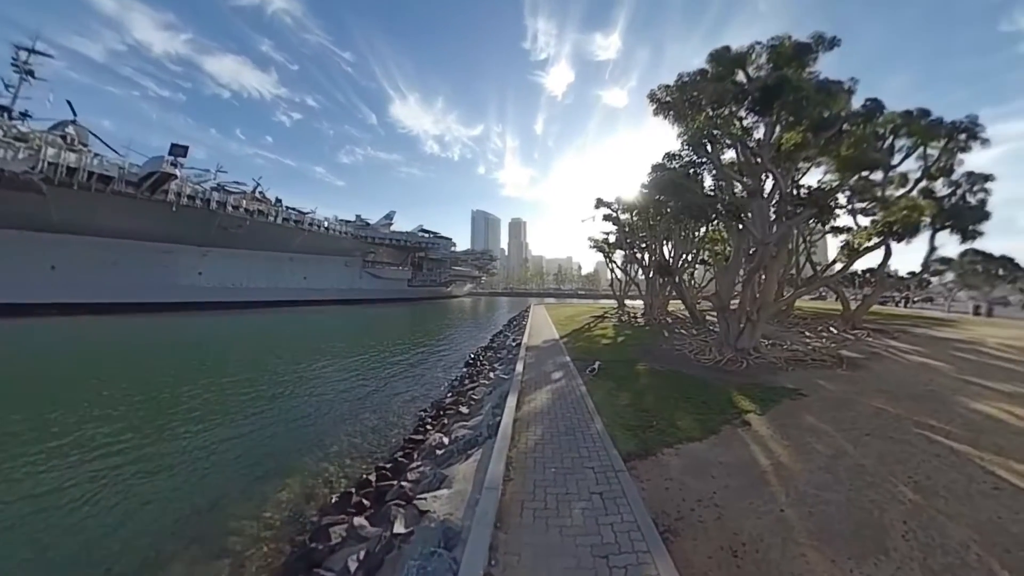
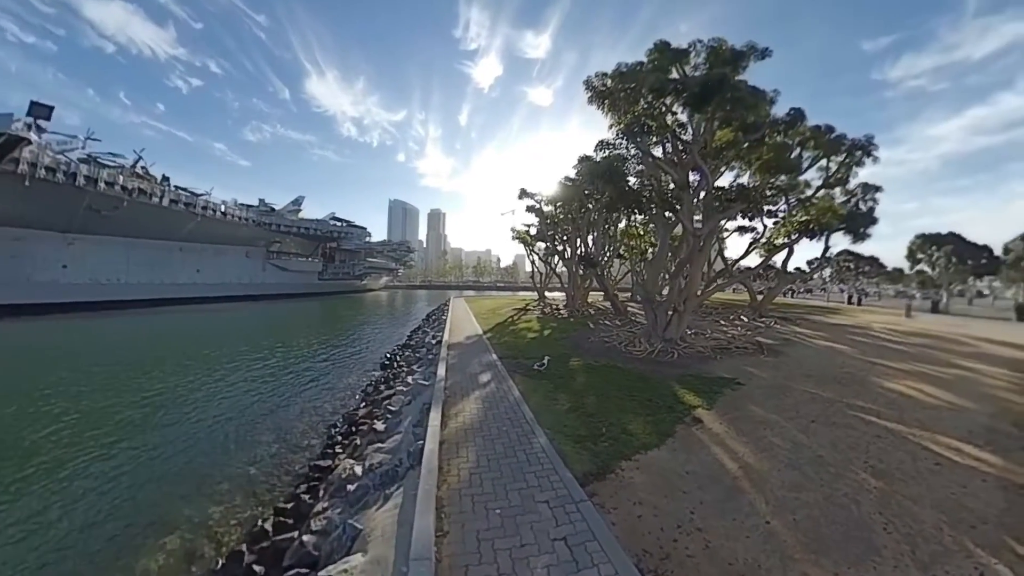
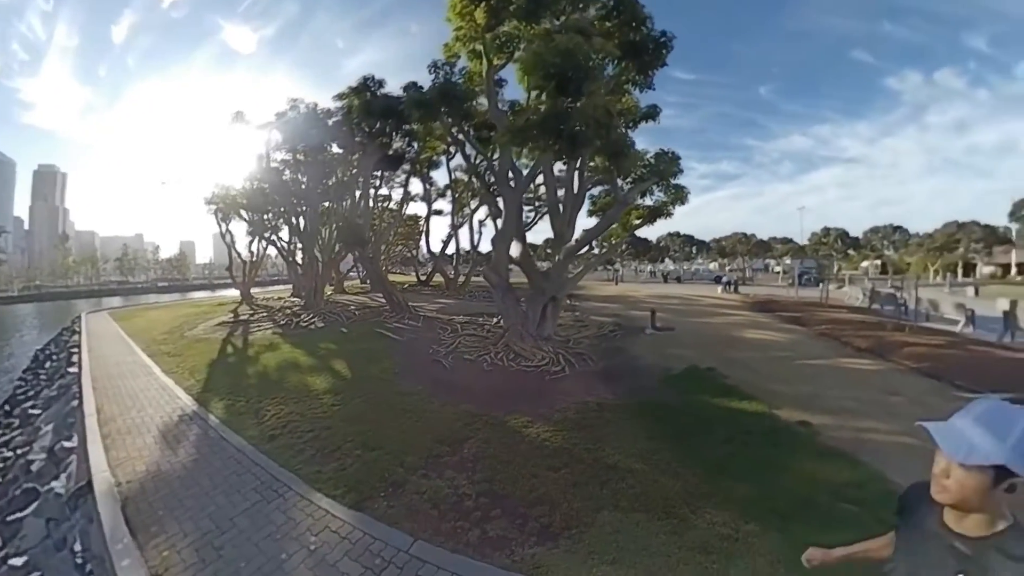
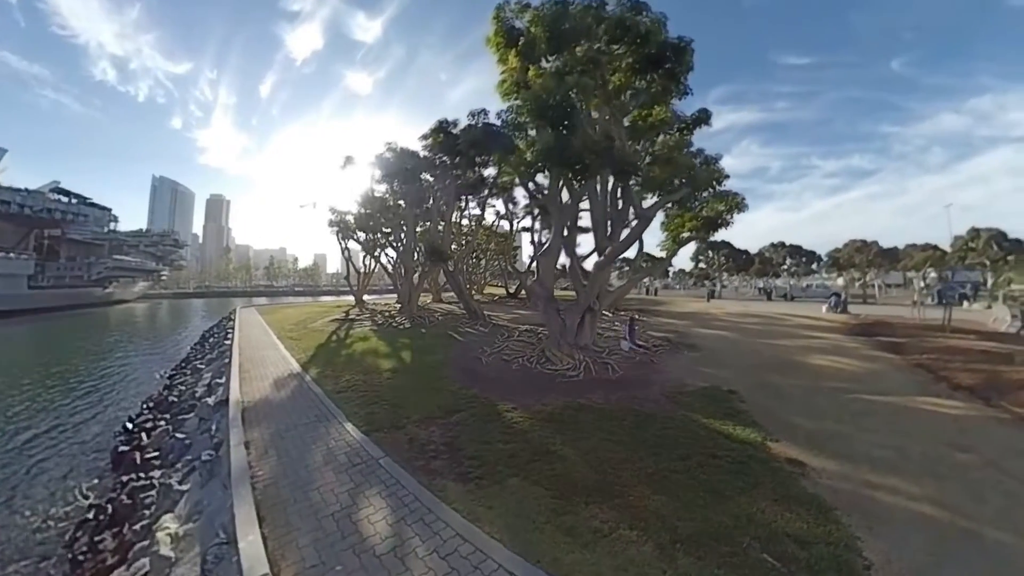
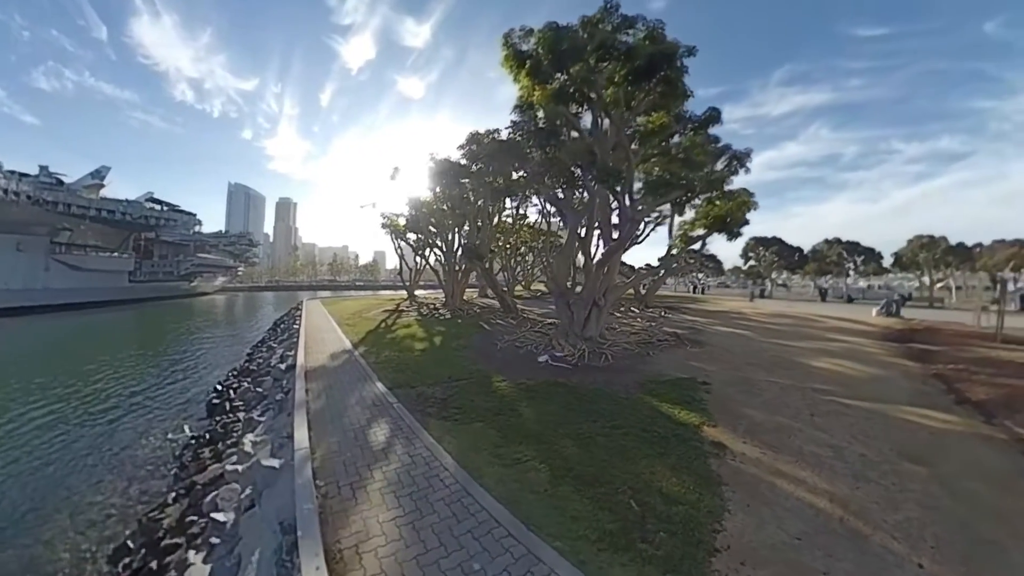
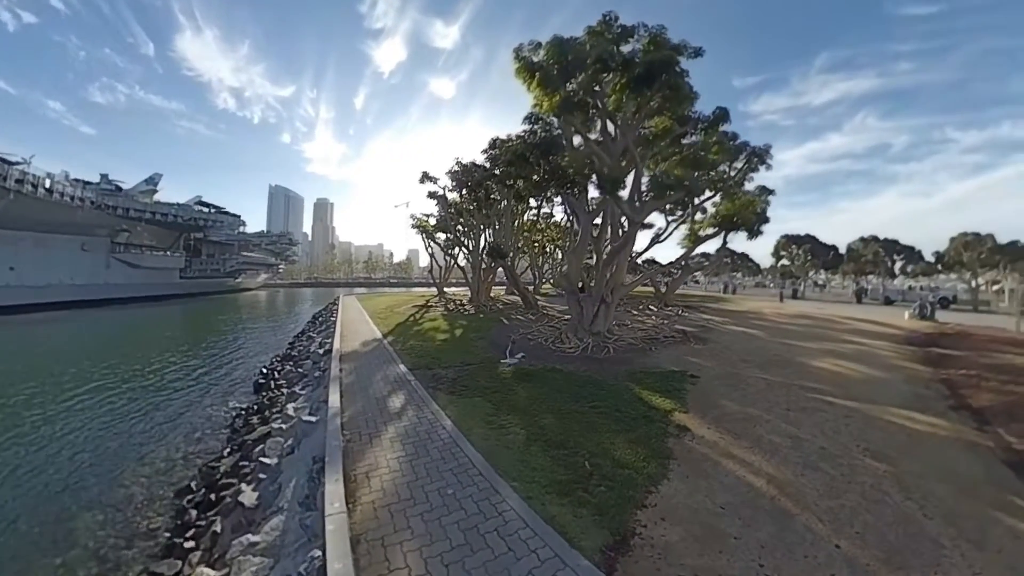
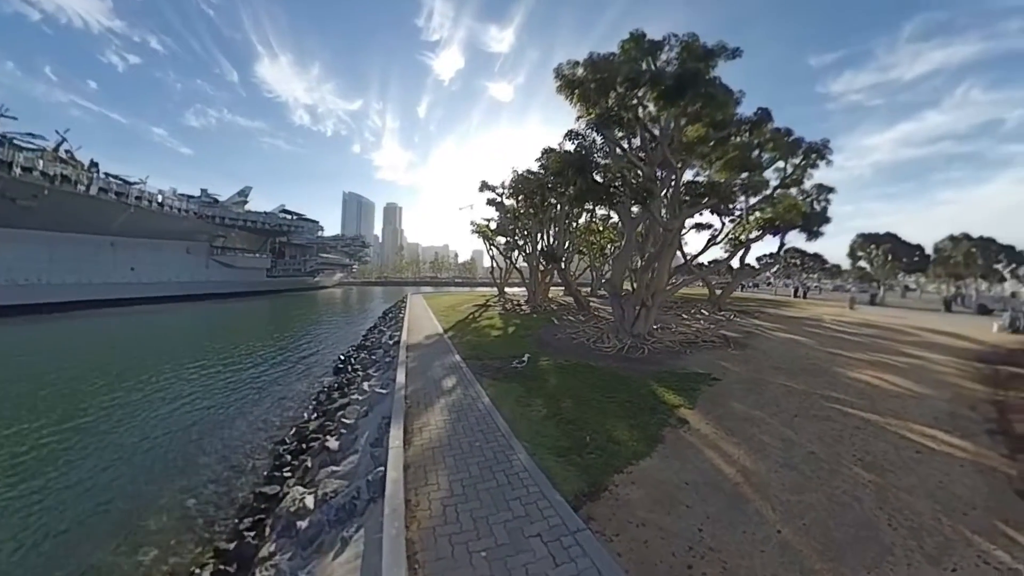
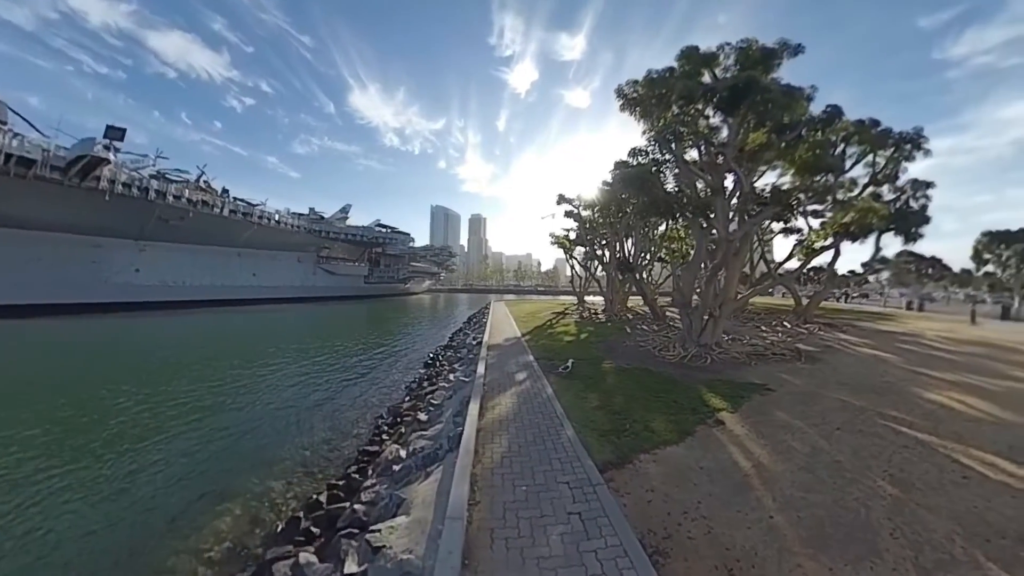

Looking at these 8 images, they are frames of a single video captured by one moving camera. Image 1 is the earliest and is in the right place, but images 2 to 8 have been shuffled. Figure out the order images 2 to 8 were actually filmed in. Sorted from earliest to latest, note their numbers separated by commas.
8, 2, 7, 6, 5, 4, 3
